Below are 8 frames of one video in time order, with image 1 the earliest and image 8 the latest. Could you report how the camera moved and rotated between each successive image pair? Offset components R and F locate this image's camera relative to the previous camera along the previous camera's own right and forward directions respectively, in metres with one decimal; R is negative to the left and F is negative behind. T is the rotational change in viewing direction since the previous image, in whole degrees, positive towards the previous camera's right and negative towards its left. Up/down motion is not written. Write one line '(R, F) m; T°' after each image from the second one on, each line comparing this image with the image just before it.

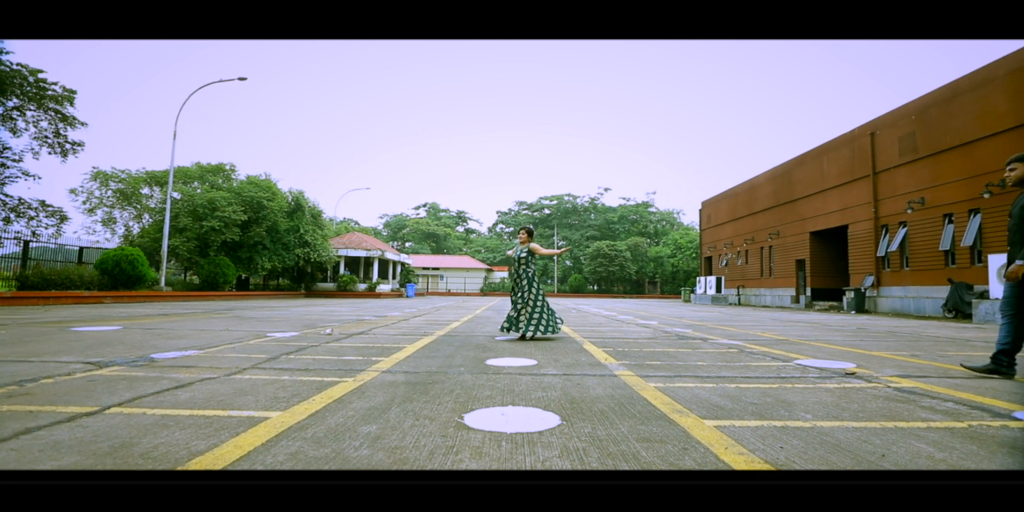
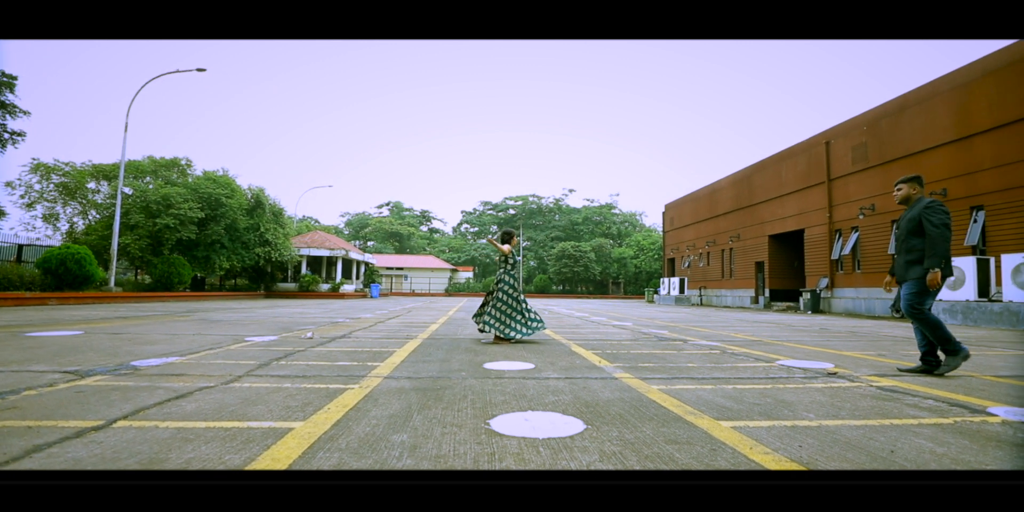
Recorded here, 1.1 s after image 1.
(-0.3, 0.0) m; +5°
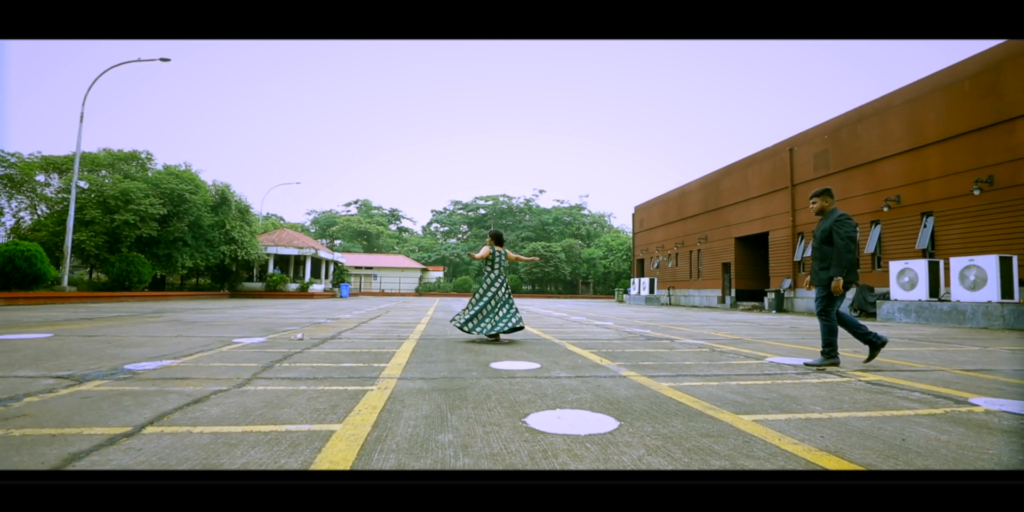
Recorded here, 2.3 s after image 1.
(-0.4, -0.1) m; +4°
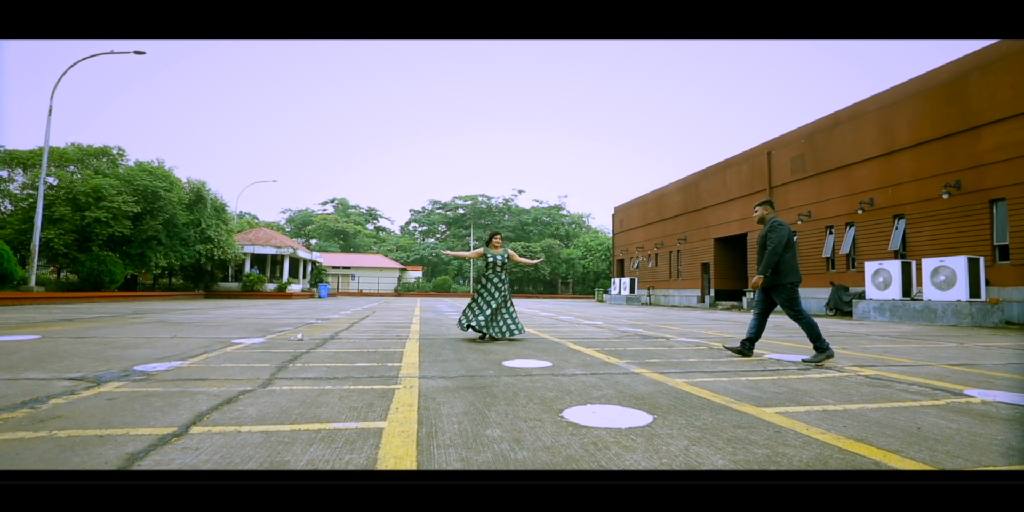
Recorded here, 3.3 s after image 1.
(-0.4, -0.1) m; +3°
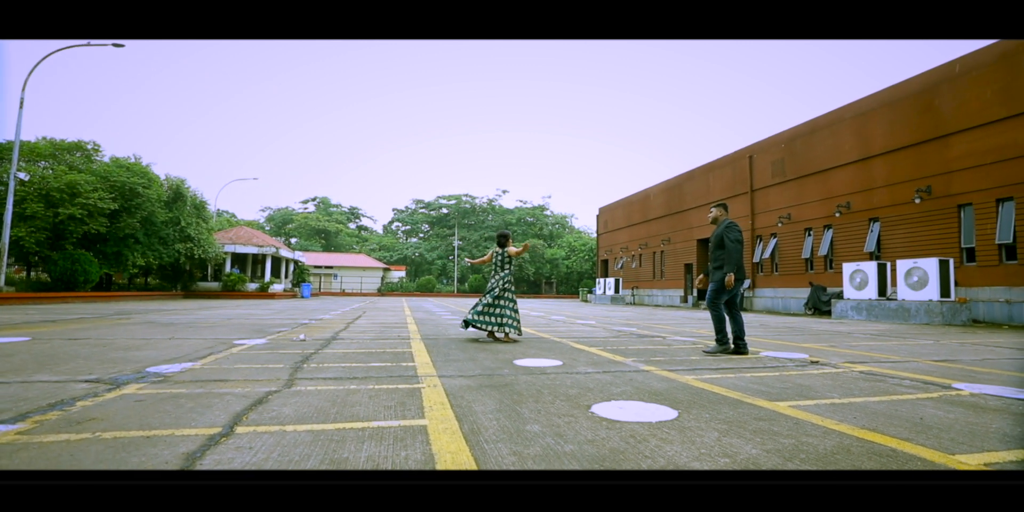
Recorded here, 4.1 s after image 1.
(-0.3, -0.1) m; +2°
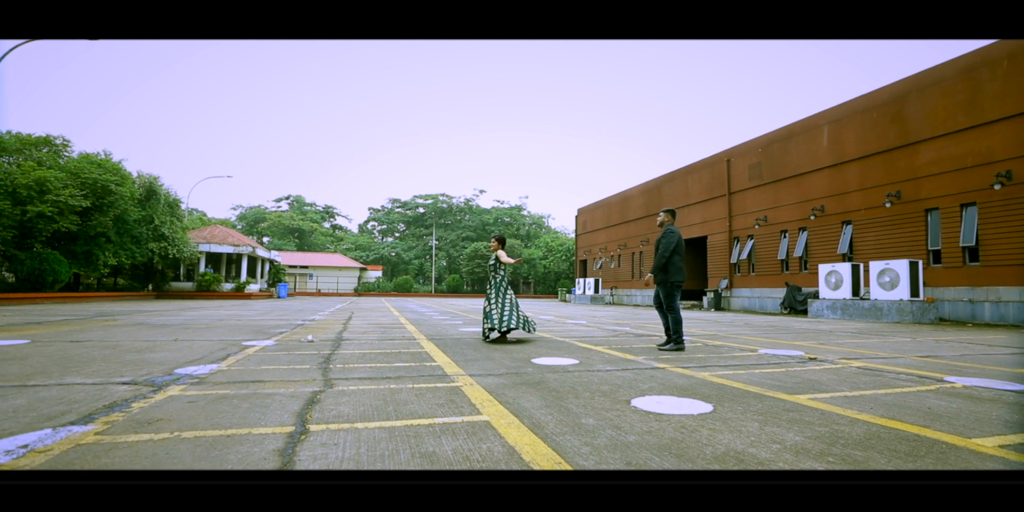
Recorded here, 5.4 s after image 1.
(-0.5, -0.2) m; +3°
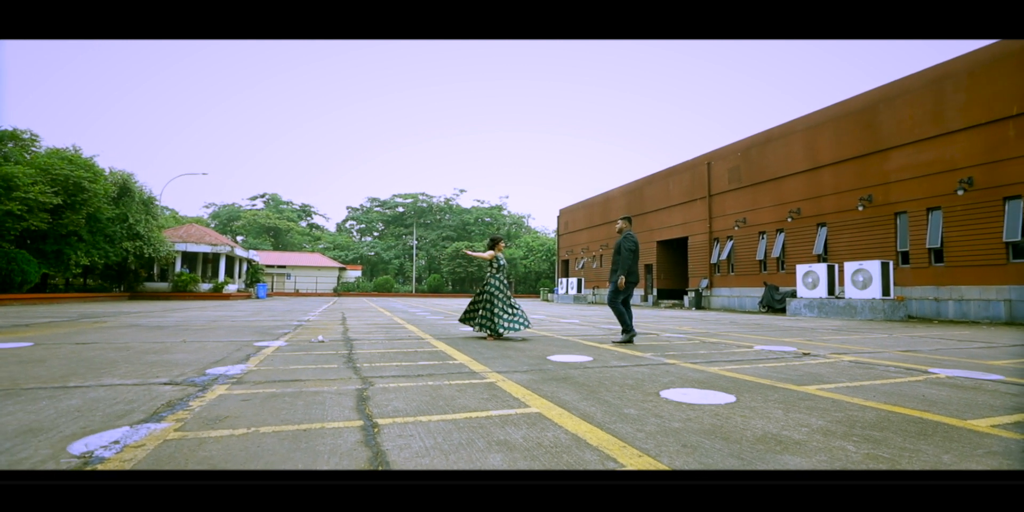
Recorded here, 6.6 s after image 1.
(-0.4, -0.2) m; +3°
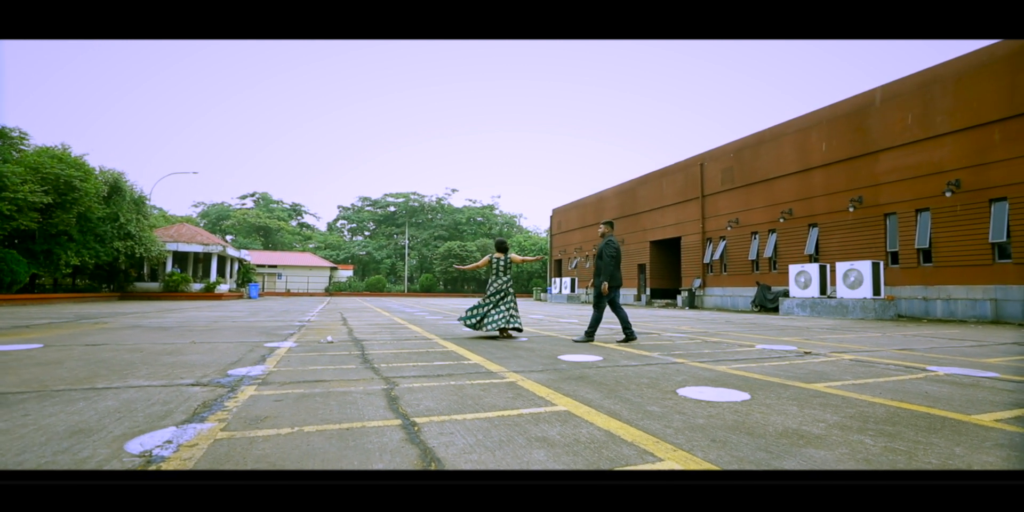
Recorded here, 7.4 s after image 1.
(-0.2, -0.1) m; +1°
